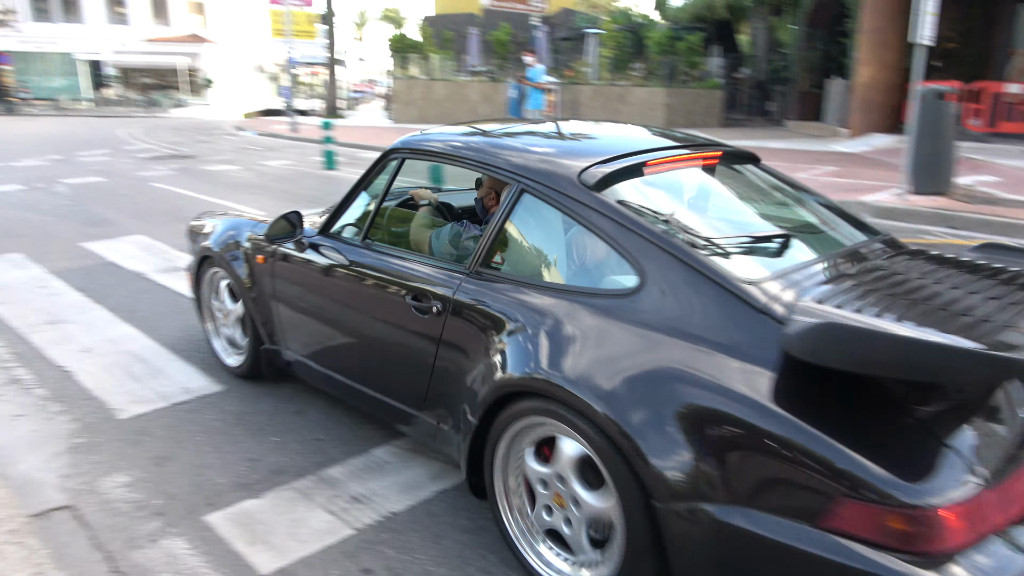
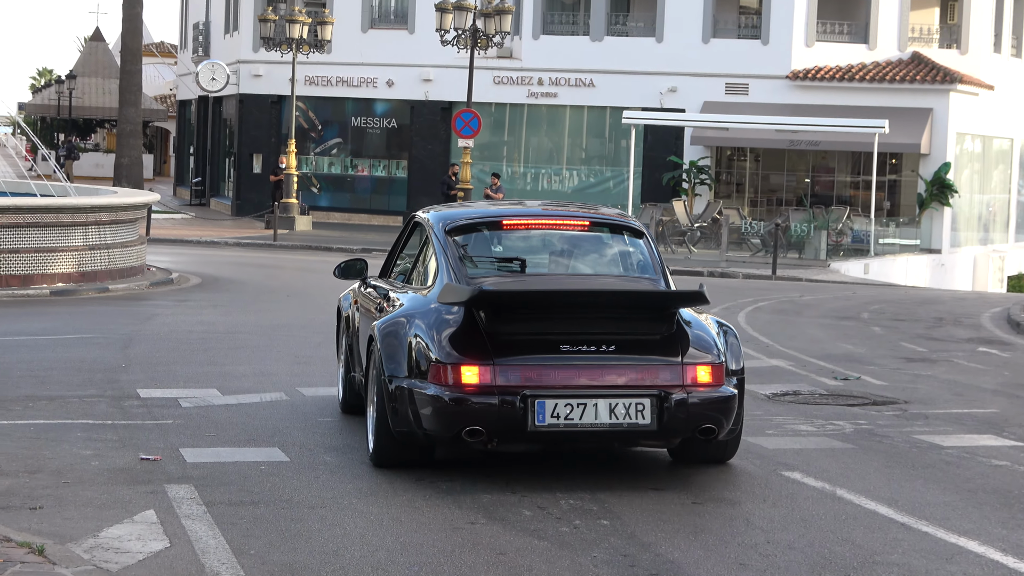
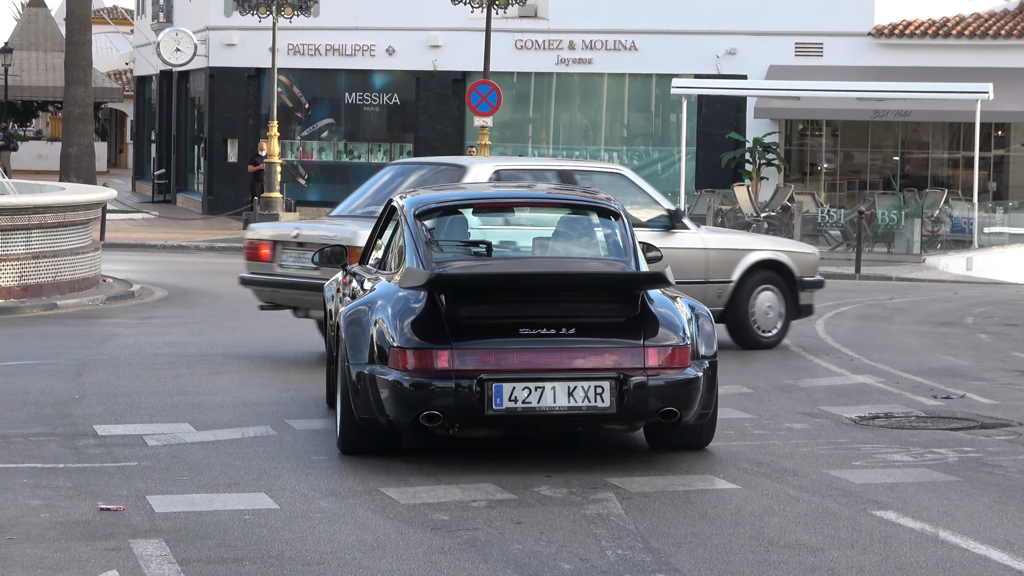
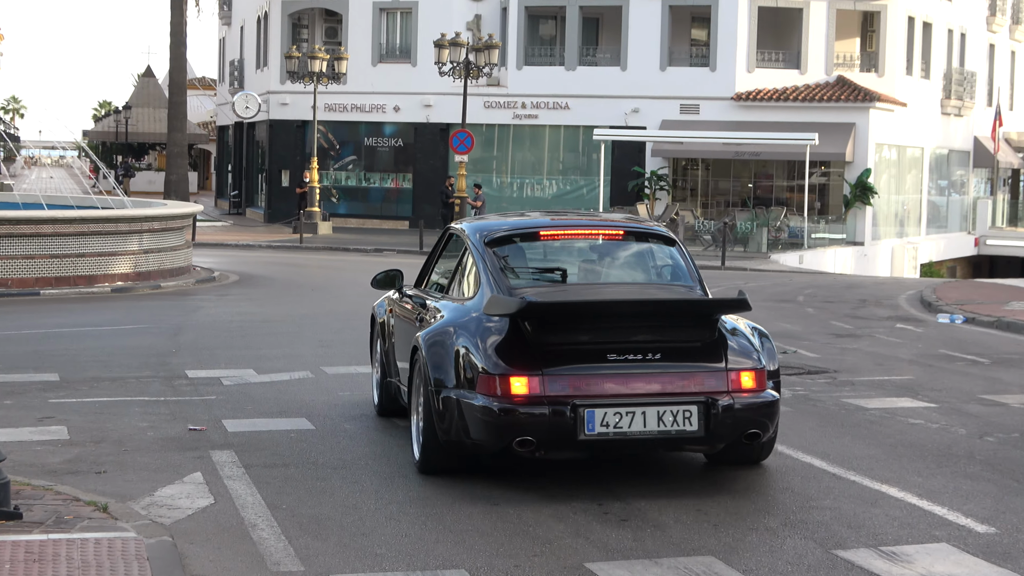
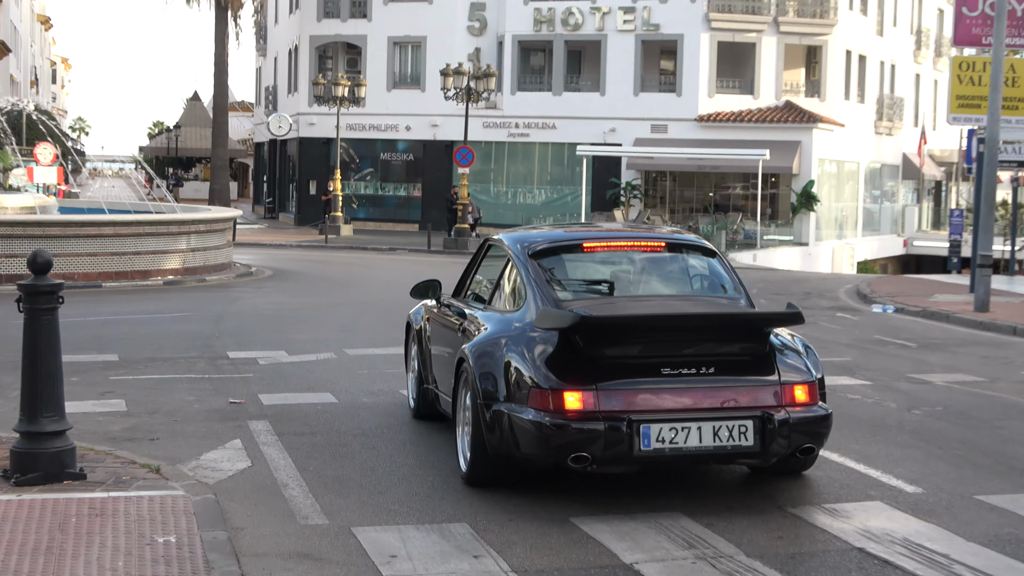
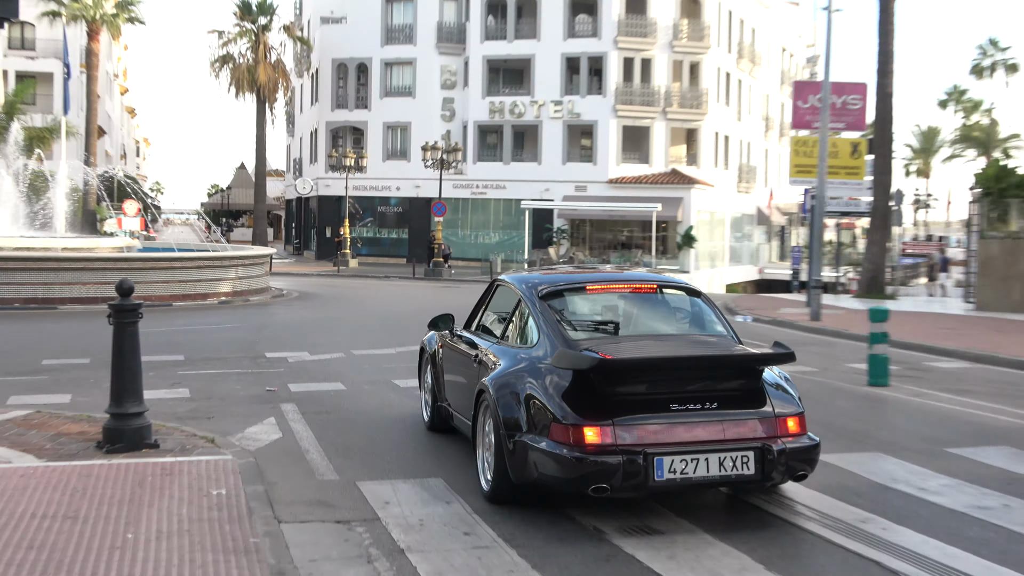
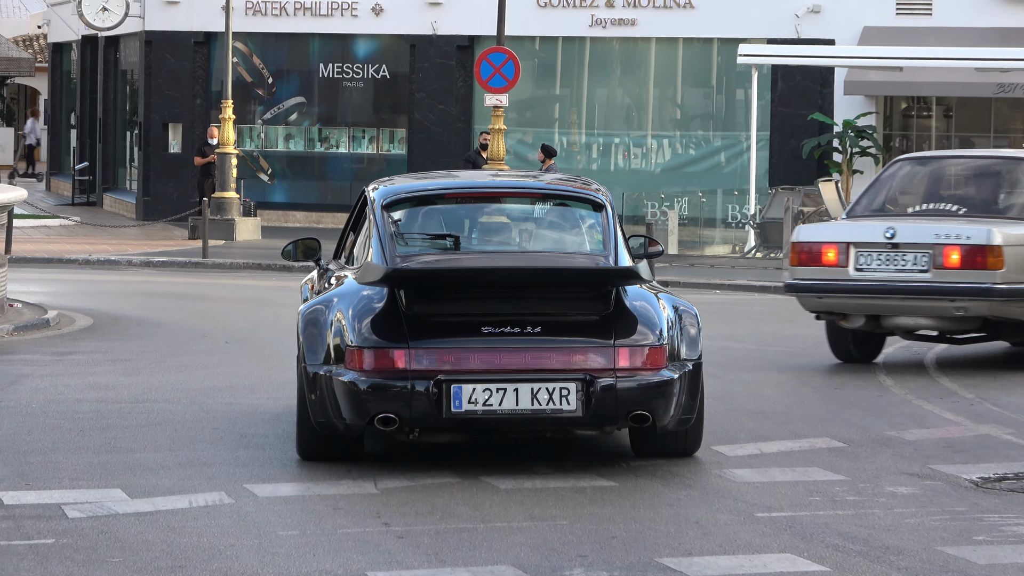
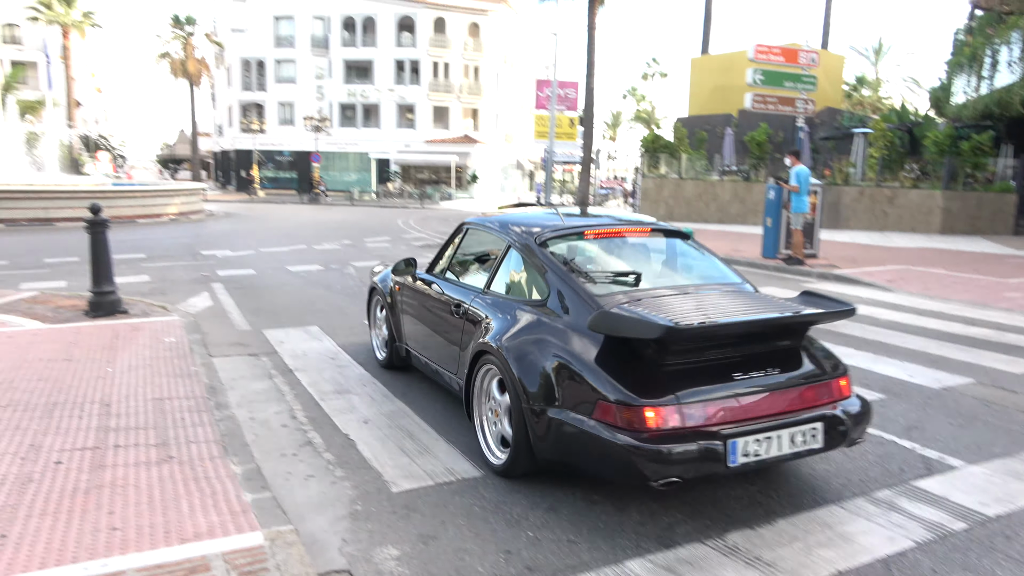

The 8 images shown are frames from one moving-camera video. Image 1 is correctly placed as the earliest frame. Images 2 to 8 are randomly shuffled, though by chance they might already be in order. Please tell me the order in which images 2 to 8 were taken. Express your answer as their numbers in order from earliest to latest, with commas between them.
8, 6, 5, 4, 2, 3, 7
